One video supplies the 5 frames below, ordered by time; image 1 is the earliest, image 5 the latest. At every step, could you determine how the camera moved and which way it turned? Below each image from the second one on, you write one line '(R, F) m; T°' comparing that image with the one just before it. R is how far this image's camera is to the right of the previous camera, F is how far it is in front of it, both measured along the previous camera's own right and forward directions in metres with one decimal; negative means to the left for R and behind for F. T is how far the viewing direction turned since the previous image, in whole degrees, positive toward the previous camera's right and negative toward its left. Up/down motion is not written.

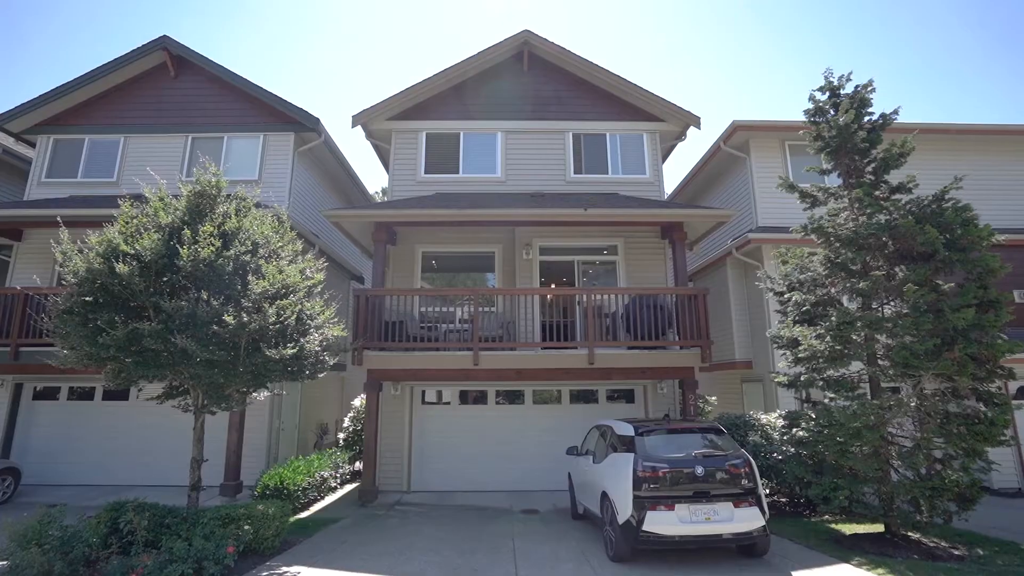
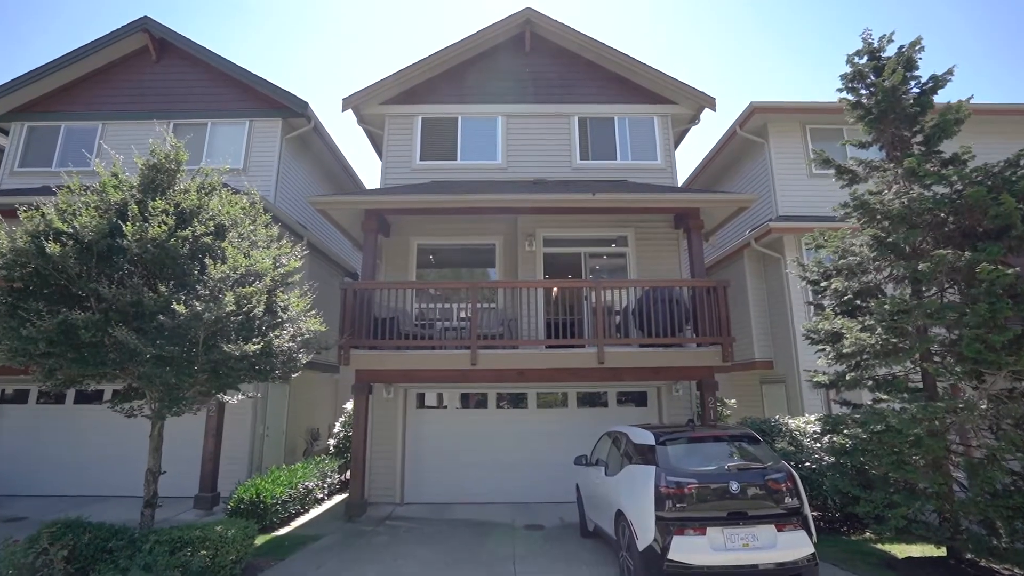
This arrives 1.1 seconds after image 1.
(+0.1, +0.8) m; 0°
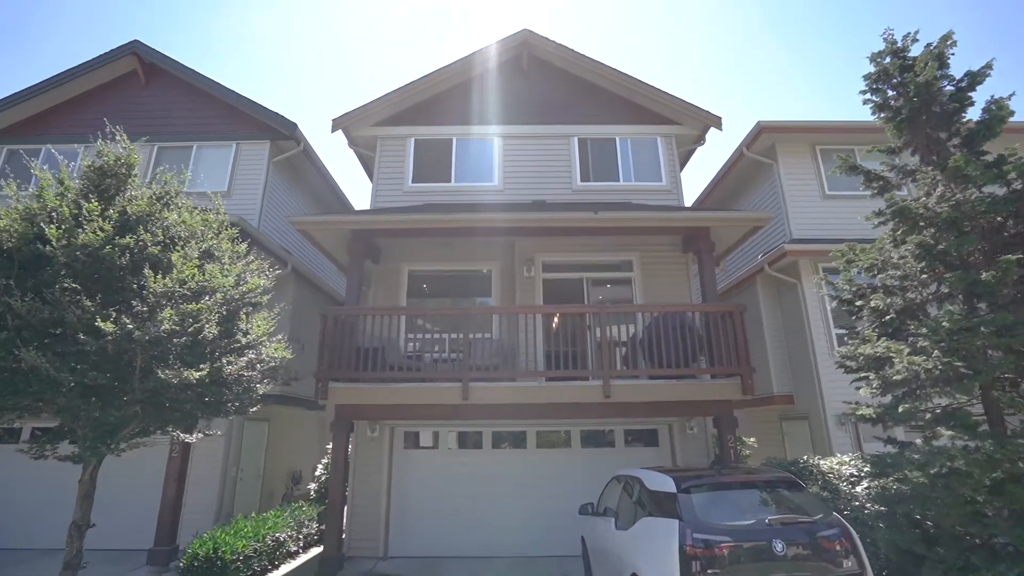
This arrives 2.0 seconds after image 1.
(+0.1, +0.8) m; 0°
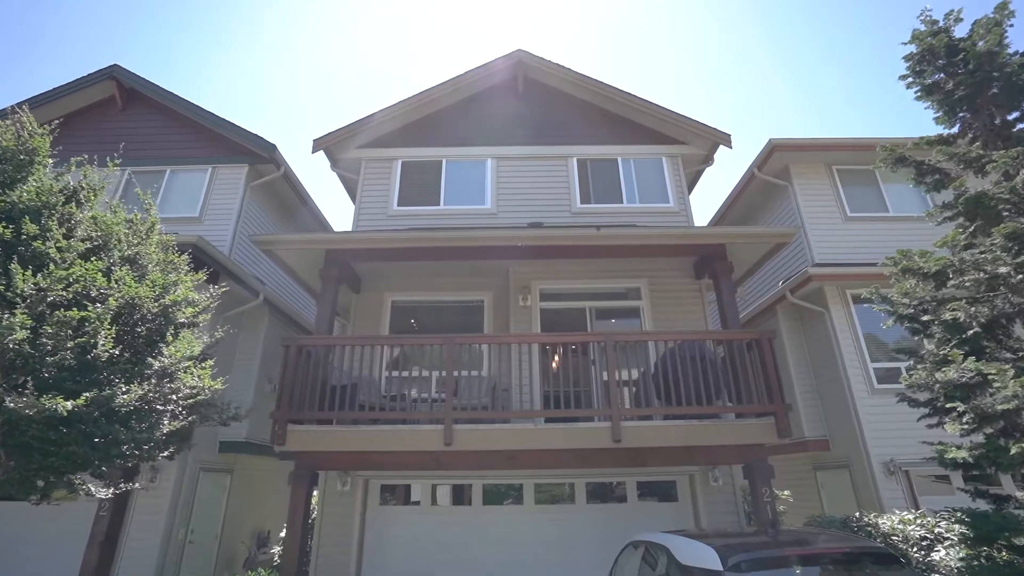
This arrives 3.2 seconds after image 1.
(+0.2, +1.1) m; 0°
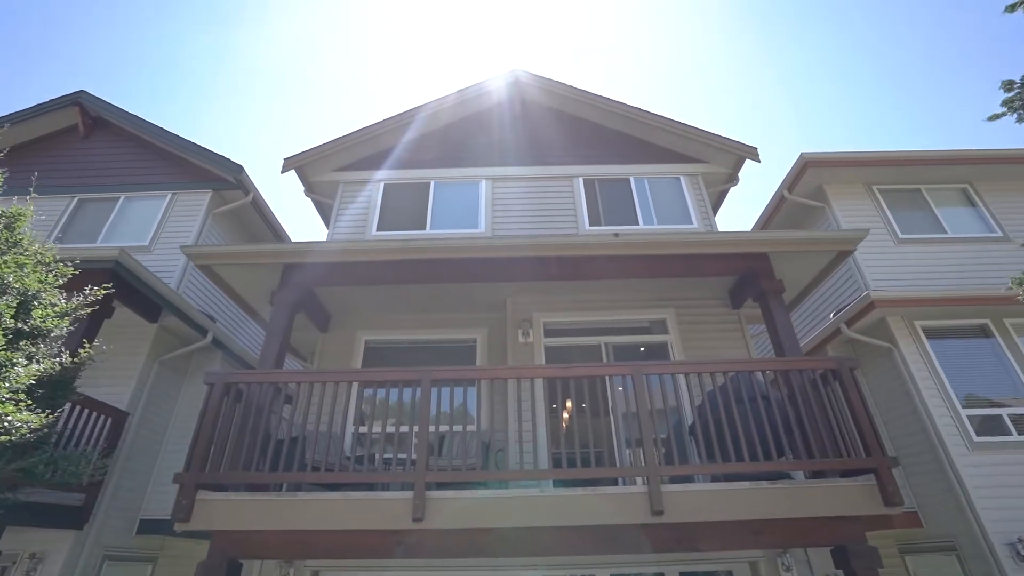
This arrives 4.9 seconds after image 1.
(+0.1, +1.6) m; 0°
